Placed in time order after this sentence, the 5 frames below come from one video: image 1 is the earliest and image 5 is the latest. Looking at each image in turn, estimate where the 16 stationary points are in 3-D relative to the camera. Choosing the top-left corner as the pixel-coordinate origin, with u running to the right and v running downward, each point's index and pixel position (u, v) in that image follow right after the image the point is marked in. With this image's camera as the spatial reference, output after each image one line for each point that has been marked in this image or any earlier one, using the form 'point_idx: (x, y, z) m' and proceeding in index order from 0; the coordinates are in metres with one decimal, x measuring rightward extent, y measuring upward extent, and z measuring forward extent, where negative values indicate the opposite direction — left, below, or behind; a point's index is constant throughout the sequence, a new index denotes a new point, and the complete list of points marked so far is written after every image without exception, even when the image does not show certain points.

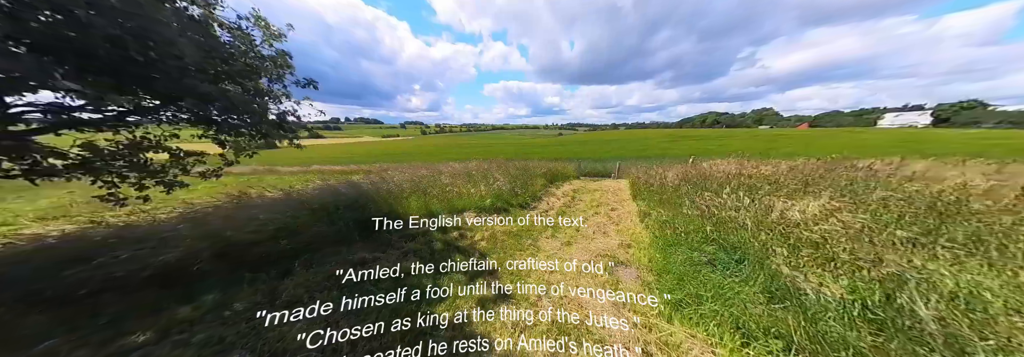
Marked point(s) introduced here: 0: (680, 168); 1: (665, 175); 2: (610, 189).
0: (+8.7, +0.2, +10.5) m
1: (+6.7, -0.1, +8.7) m
2: (+4.7, -0.7, +9.8) m
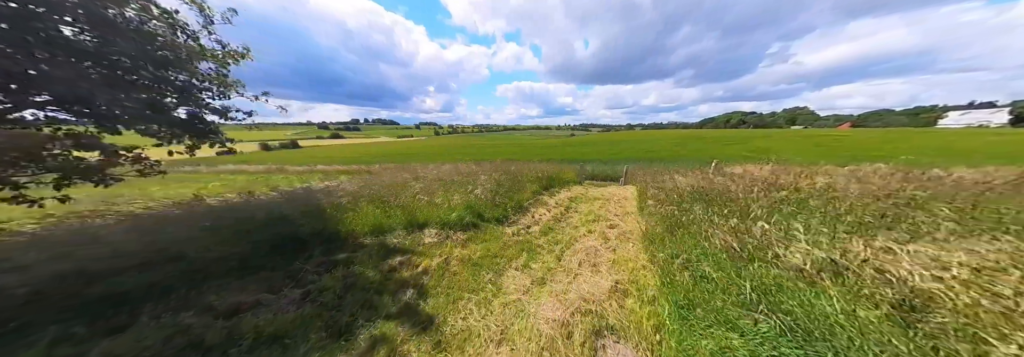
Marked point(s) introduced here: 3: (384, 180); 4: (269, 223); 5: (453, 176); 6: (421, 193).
0: (+8.3, -0.1, +8.9) m
1: (+6.2, -0.4, +7.2) m
2: (+4.3, -1.0, +8.4) m
3: (-6.2, -0.2, +9.4) m
4: (-5.4, -0.9, +4.3) m
5: (-2.8, -0.1, +9.4) m
6: (-2.9, -0.6, +6.2) m
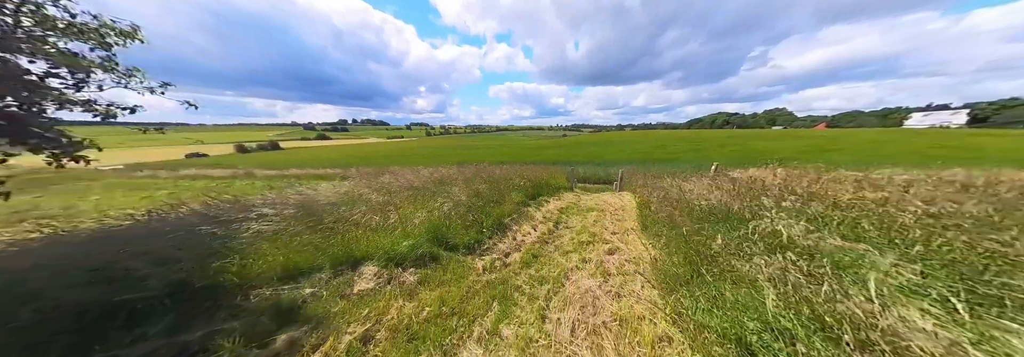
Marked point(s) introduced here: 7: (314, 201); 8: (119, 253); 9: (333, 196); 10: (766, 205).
0: (+7.6, -0.4, +8.0) m
1: (+5.6, -0.7, +6.3) m
2: (+3.6, -1.3, +7.4) m
3: (-6.9, -0.6, +8.0) m
4: (-5.9, -1.3, +2.9) m
5: (-3.5, -0.4, +8.1) m
6: (-3.5, -1.0, +4.9) m
7: (-6.9, -0.8, +6.8) m
8: (-6.1, -1.2, +3.0) m
9: (-6.8, -0.7, +7.4) m
10: (+6.1, -0.6, +4.6) m
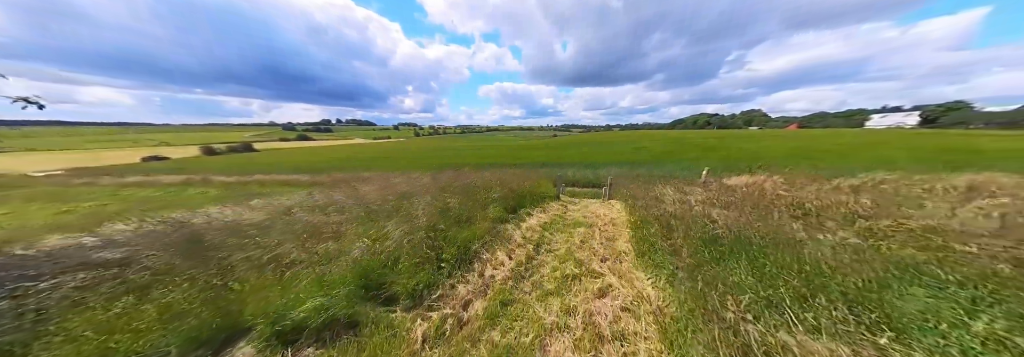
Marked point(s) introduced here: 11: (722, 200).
0: (+6.8, -0.7, +7.3) m
1: (+4.8, -1.0, +5.5) m
2: (+2.8, -1.7, +6.5) m
3: (-7.7, -1.0, +6.6) m
4: (-6.5, -1.8, +1.6) m
5: (-4.3, -0.9, +6.9) m
6: (-4.1, -1.4, +3.7) m
7: (-7.7, -1.3, +5.4) m
8: (-6.7, -1.7, +1.7) m
9: (-7.6, -1.2, +6.0) m
10: (+5.4, -1.0, +3.8) m
11: (+6.5, -0.7, +6.0) m
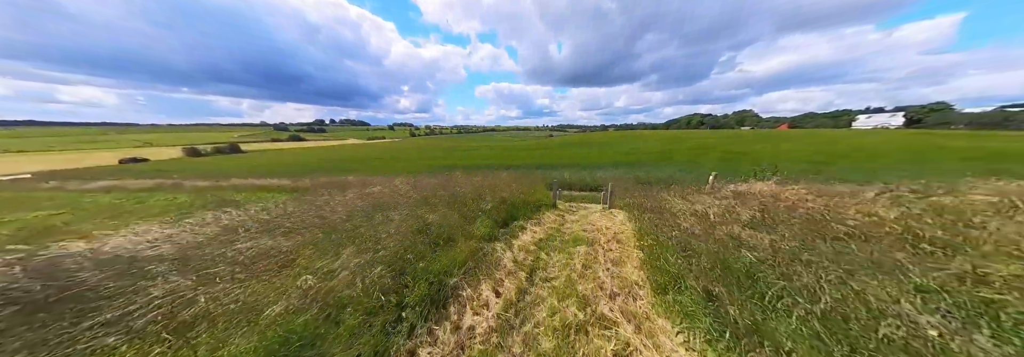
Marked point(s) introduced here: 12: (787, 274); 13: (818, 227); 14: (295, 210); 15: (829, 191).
0: (+6.5, -1.0, +6.5) m
1: (+4.5, -1.3, +4.6) m
2: (+2.5, -2.0, +5.6) m
3: (-8.0, -1.4, +5.5) m
4: (-6.6, -2.1, +0.5) m
5: (-4.6, -1.2, +5.8) m
6: (-4.4, -1.8, +2.6) m
7: (-8.0, -1.6, +4.3) m
8: (-6.9, -2.1, +0.6) m
9: (-7.9, -1.5, +4.9) m
10: (+5.2, -1.2, +3.0) m
11: (+6.2, -1.0, +5.2) m
12: (+4.4, -1.4, +3.1) m
13: (+6.7, -1.0, +4.2) m
14: (-8.1, -1.2, +7.2) m
15: (+11.4, -0.5, +7.0) m
